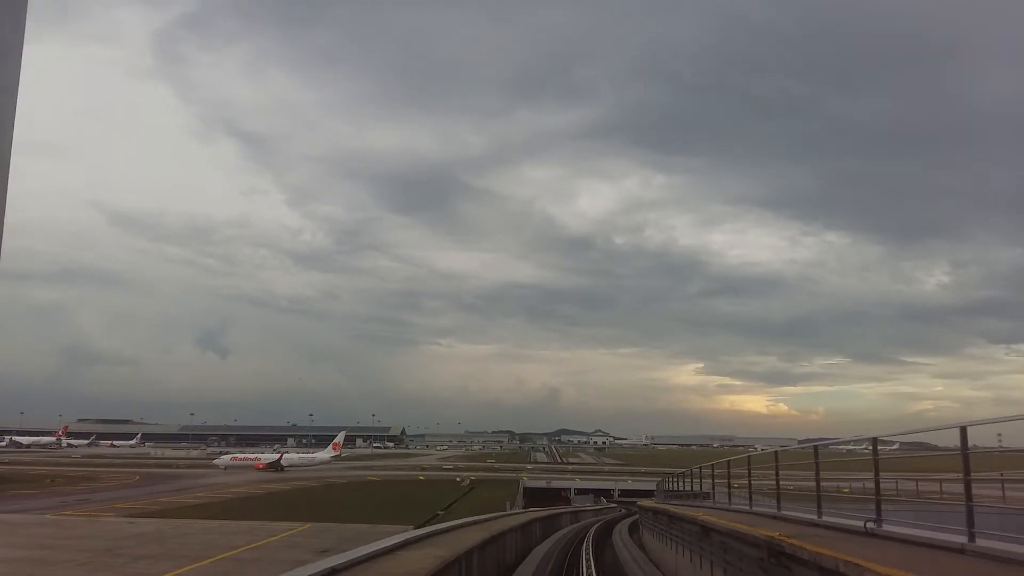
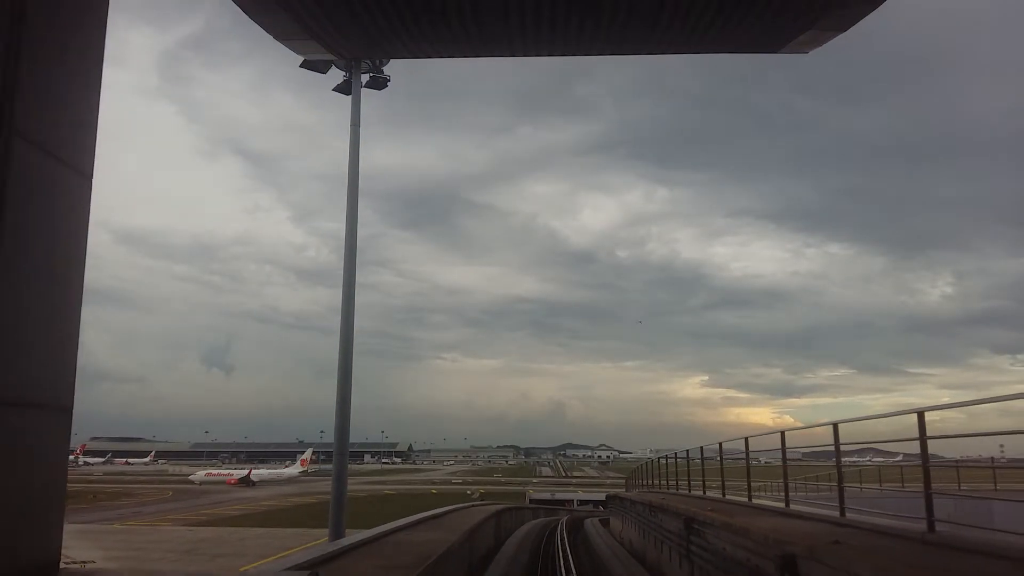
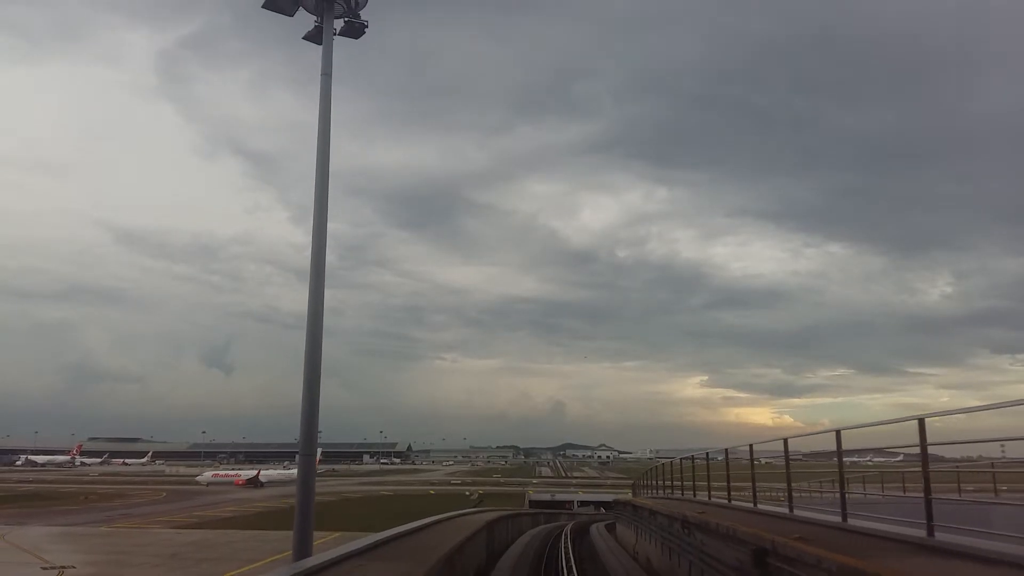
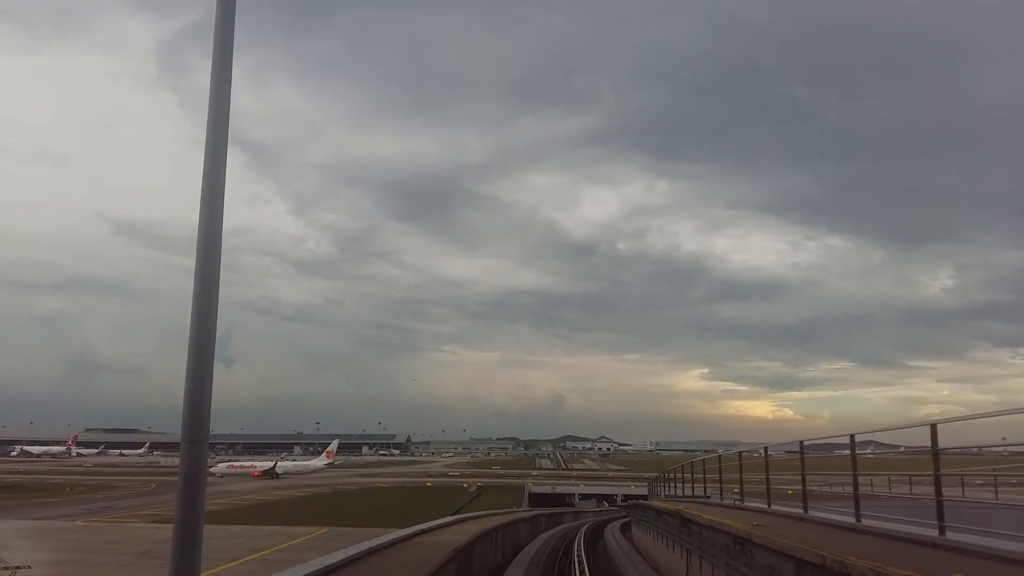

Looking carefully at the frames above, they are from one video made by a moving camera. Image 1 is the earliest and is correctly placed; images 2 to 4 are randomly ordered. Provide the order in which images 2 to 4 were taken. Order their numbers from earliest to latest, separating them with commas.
4, 3, 2
